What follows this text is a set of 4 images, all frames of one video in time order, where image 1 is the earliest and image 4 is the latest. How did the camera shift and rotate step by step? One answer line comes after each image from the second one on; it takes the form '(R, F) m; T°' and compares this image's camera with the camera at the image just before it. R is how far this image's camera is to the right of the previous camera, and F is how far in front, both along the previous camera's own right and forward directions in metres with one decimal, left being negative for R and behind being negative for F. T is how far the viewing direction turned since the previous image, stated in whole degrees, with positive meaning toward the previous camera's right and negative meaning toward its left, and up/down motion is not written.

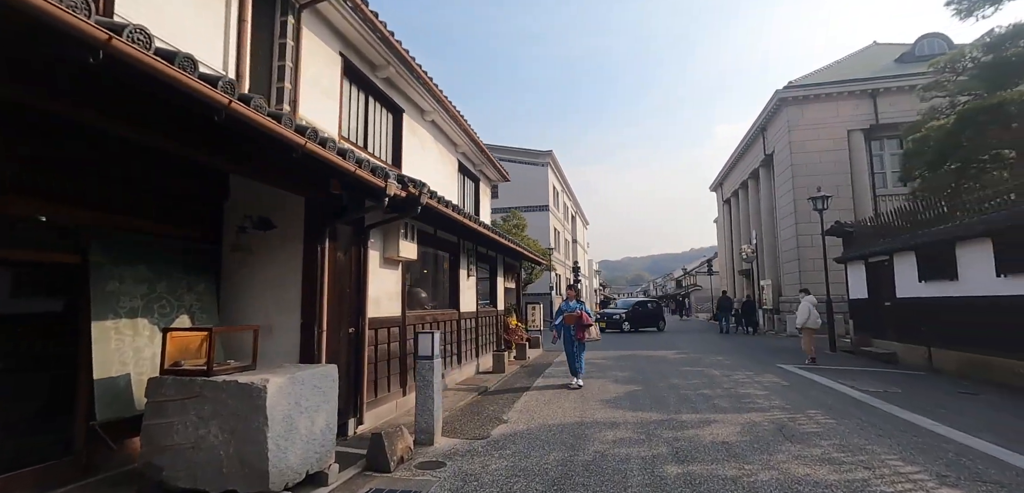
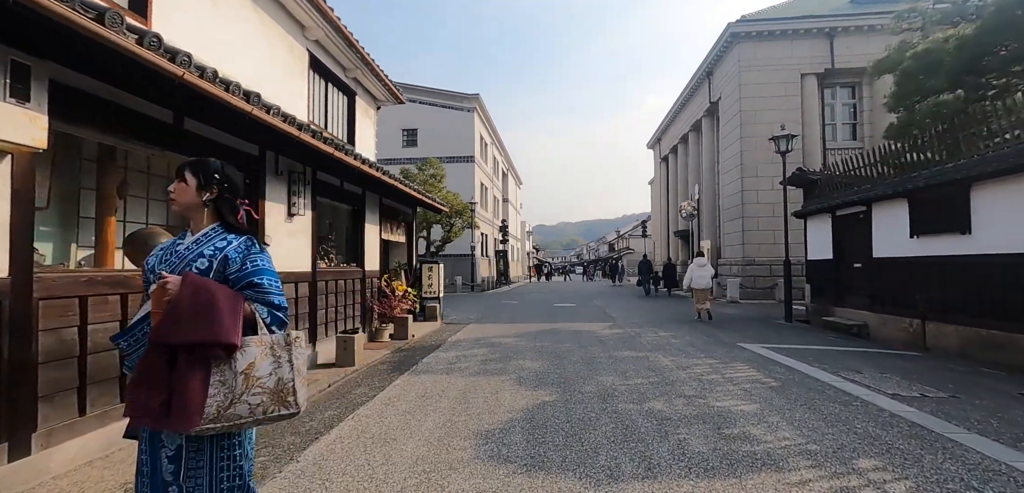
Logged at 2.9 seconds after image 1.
(+1.1, +3.5) m; +7°
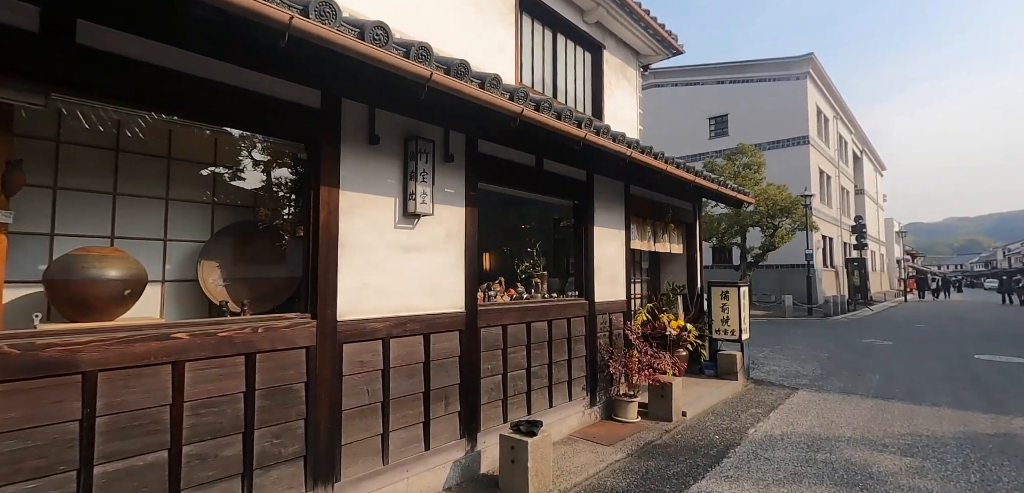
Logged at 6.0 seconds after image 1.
(-0.2, +3.8) m; -37°
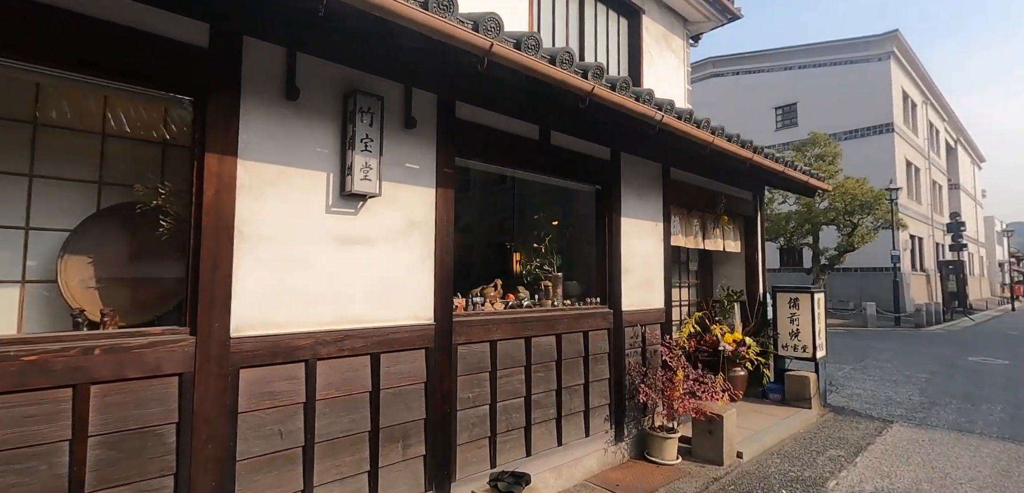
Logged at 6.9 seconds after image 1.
(+0.4, +1.0) m; -7°
